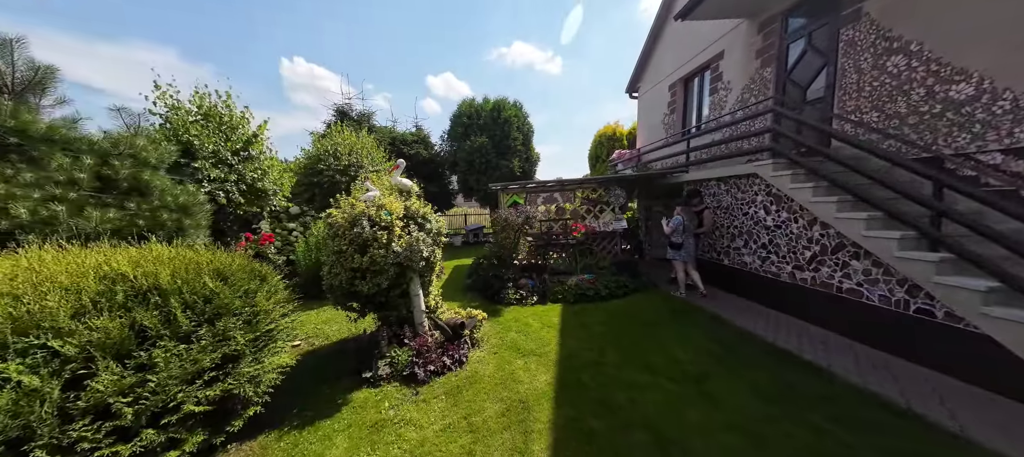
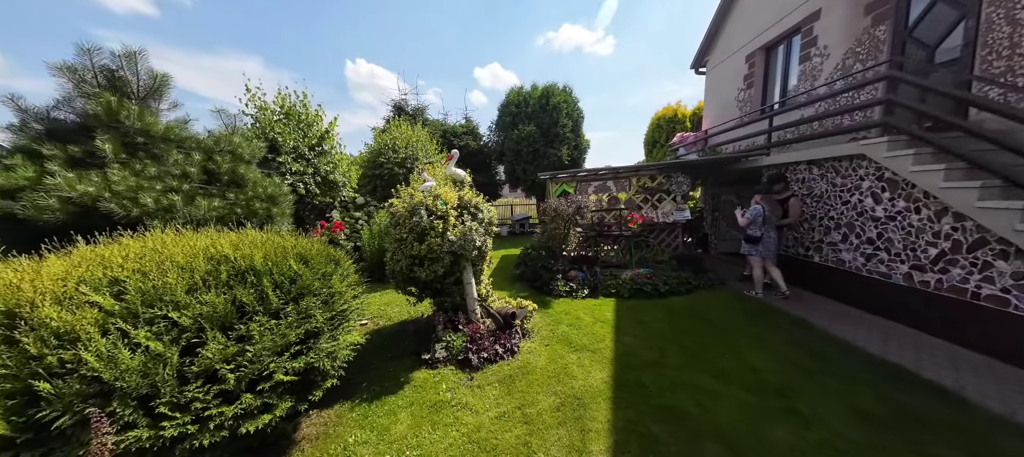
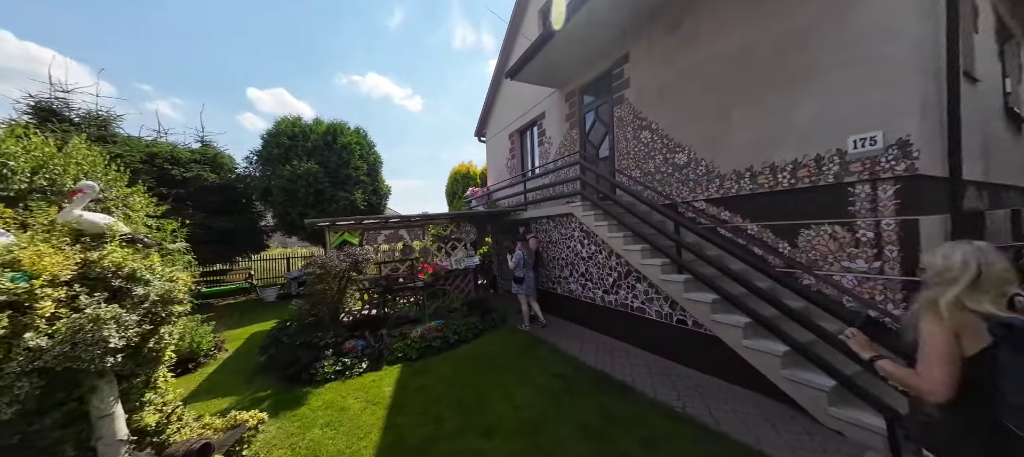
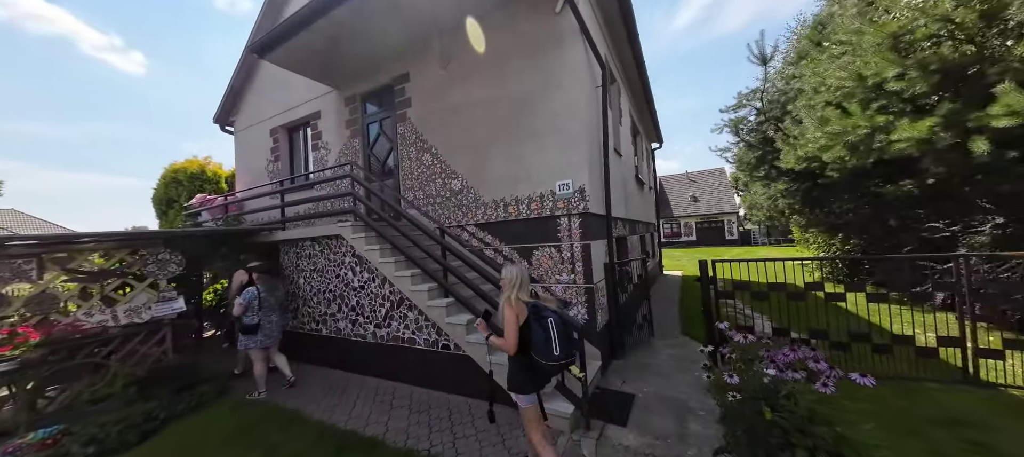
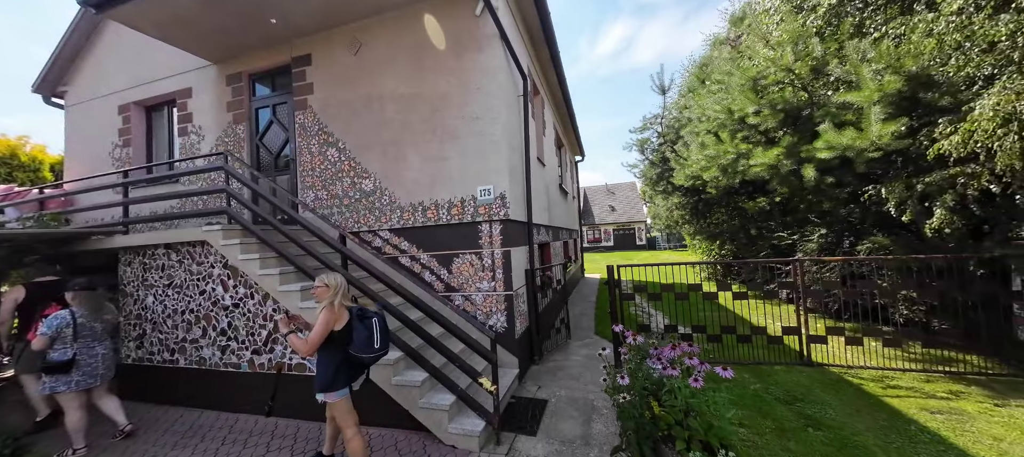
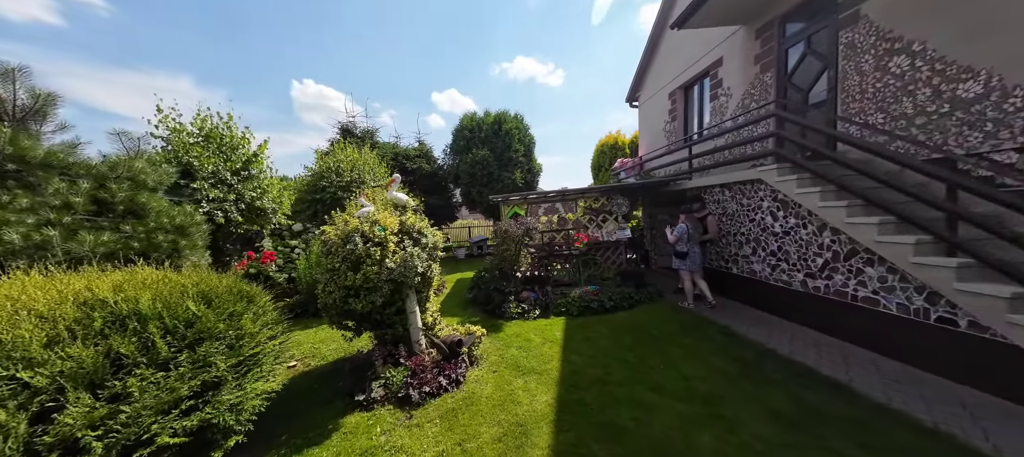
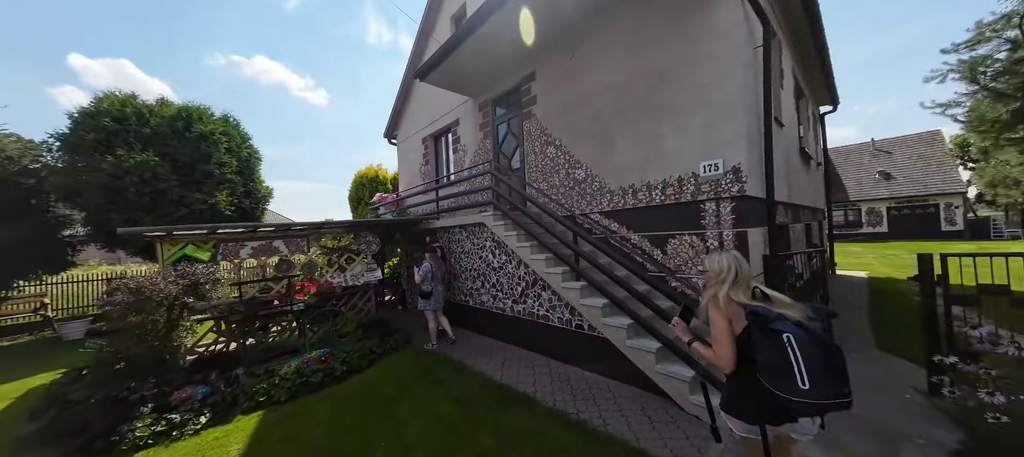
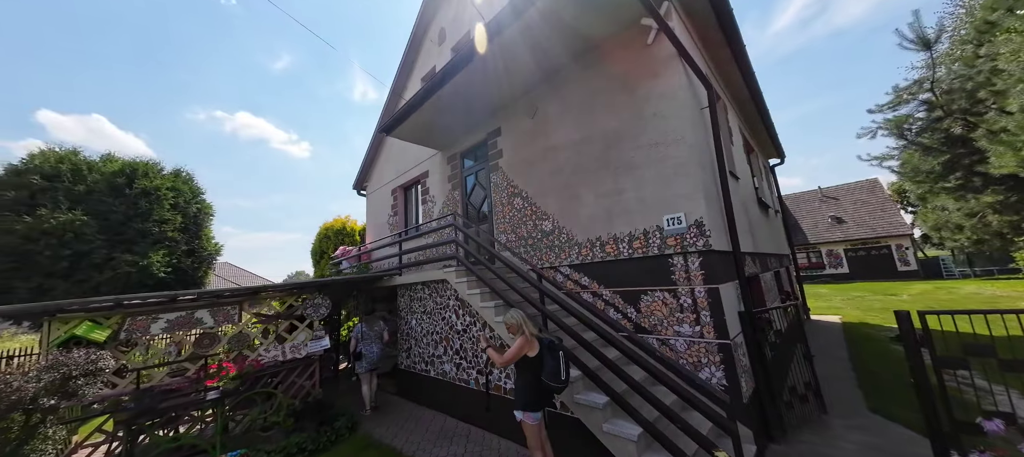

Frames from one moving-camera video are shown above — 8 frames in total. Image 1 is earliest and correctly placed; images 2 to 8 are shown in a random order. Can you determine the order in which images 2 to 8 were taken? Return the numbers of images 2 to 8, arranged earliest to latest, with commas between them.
2, 6, 3, 7, 4, 5, 8
